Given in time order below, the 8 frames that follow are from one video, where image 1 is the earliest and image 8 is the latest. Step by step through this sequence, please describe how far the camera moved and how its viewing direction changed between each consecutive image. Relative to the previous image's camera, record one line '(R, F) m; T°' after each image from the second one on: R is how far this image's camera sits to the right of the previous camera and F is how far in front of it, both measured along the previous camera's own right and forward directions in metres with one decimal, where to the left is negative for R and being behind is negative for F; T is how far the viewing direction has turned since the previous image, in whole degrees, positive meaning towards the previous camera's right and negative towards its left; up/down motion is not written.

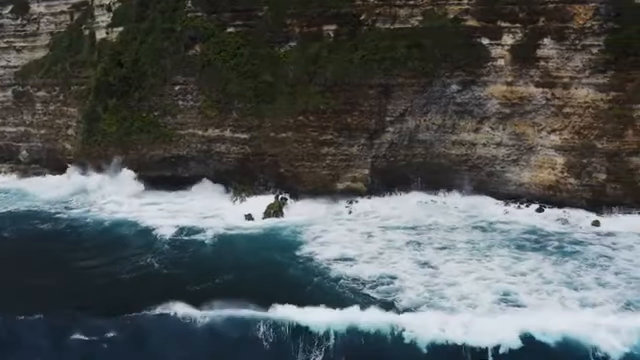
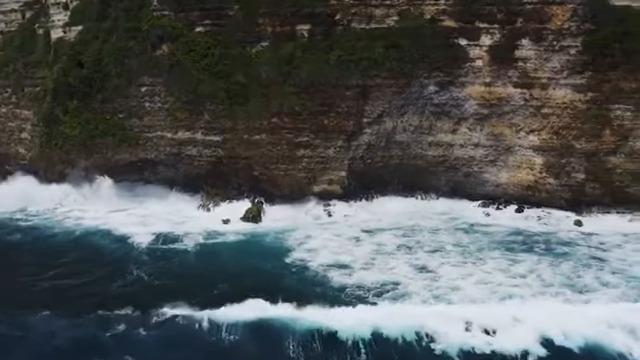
(-1.7, +0.8) m; +5°
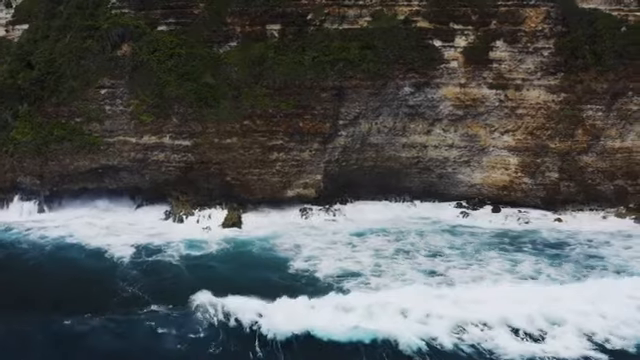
(-2.9, +0.9) m; +8°
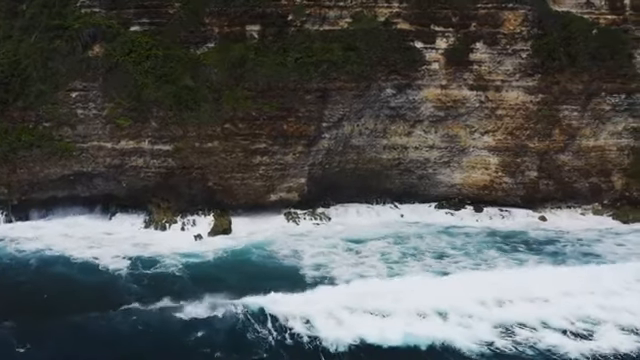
(-2.8, +0.6) m; +7°
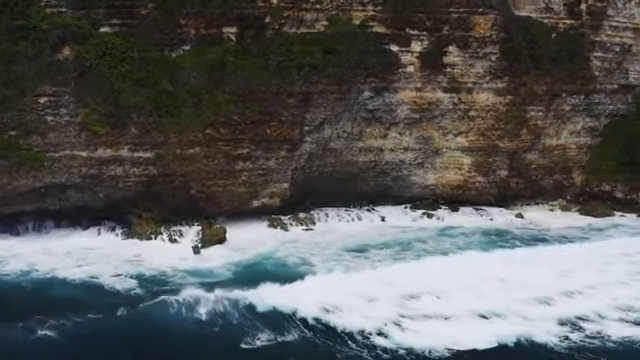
(-4.2, +0.7) m; +10°
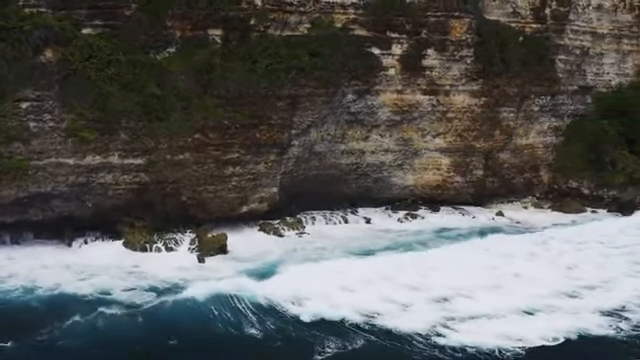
(-3.4, +0.3) m; +8°
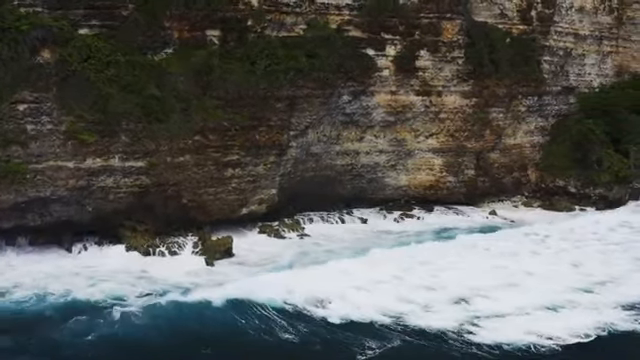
(-1.8, +0.1) m; +4°
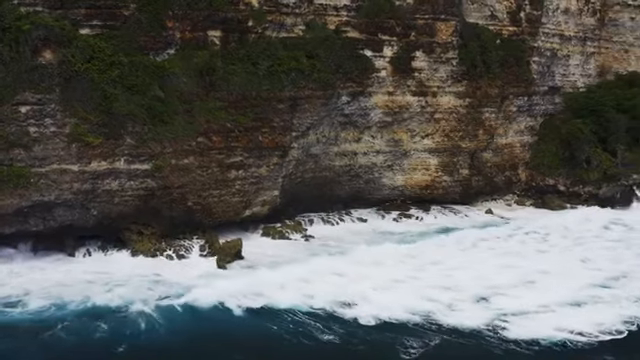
(-1.8, +0.1) m; +3°
